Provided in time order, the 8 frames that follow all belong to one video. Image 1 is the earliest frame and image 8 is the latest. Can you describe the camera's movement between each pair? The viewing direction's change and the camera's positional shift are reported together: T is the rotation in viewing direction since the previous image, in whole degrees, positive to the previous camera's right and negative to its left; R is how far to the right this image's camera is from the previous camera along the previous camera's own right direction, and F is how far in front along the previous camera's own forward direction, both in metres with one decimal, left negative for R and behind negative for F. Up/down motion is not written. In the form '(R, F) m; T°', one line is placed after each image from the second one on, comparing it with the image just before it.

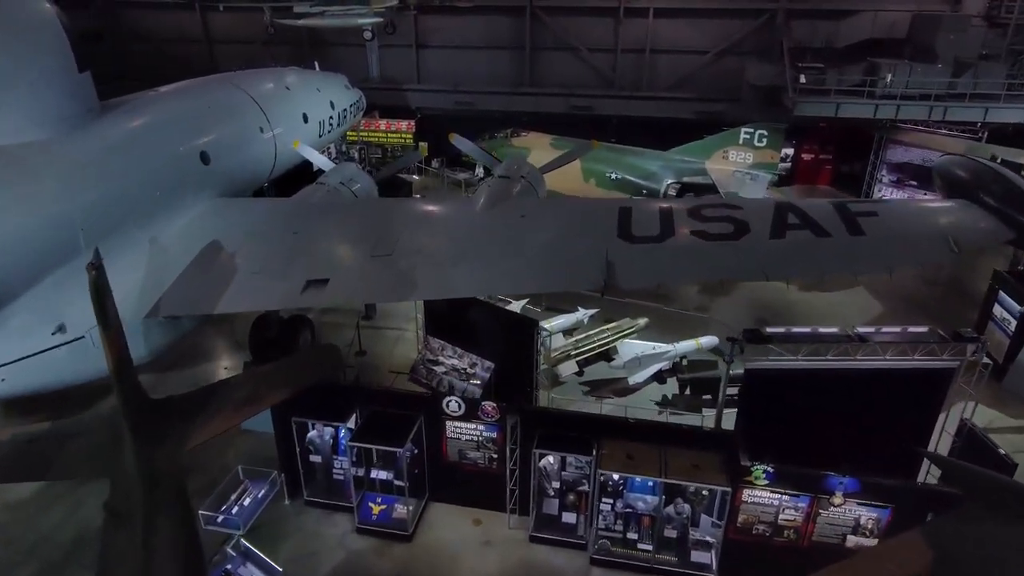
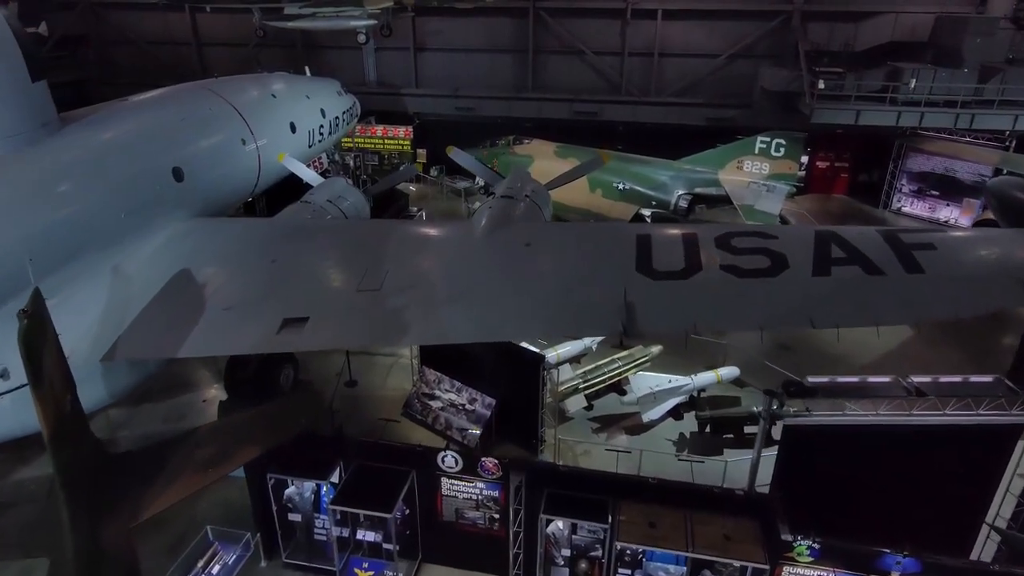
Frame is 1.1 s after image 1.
(0.0, +0.9) m; 0°
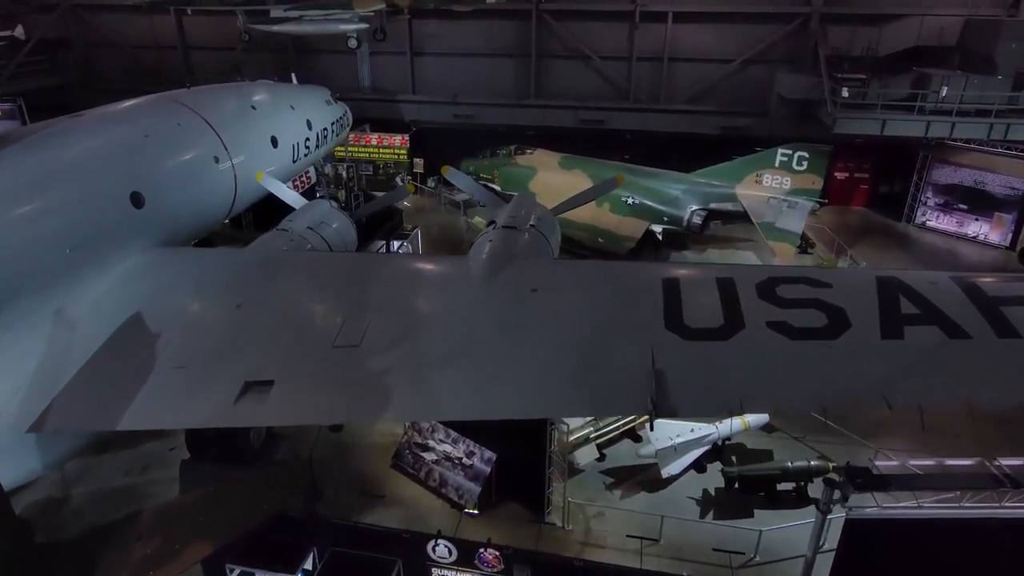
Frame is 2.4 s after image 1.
(0.0, +1.0) m; 0°
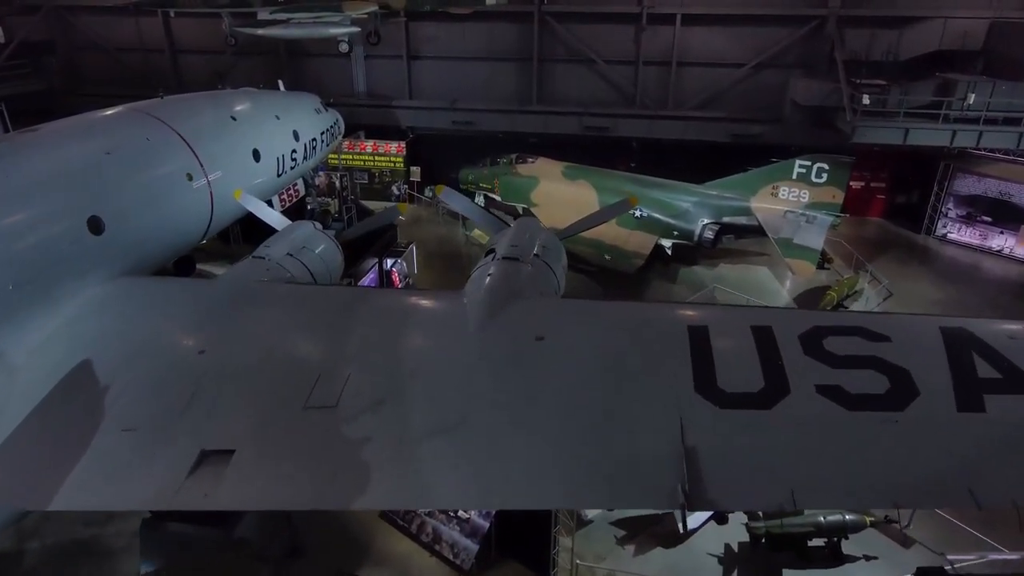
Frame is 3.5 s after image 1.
(0.0, +0.8) m; 0°
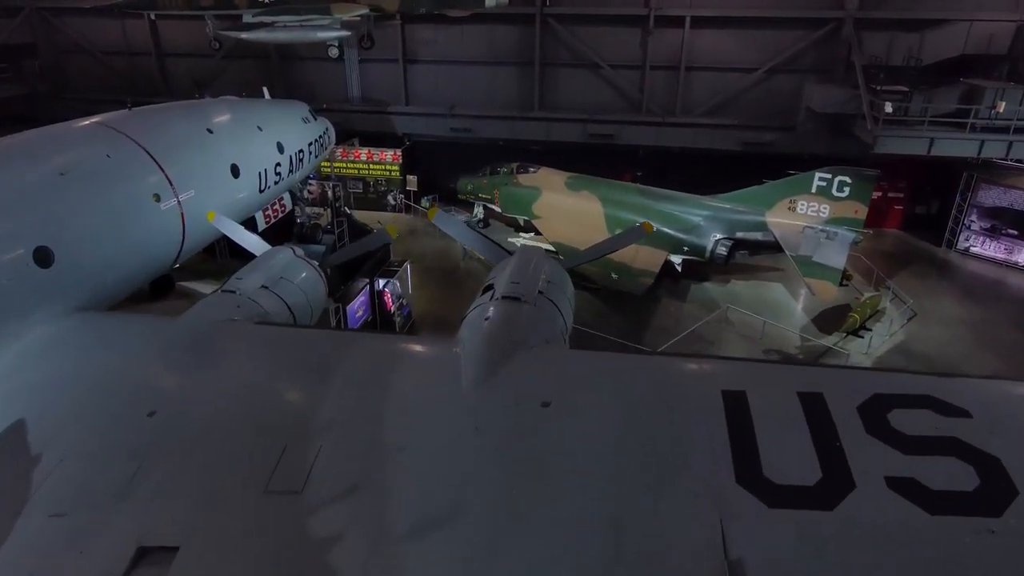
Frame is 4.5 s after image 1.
(0.0, +0.8) m; 0°
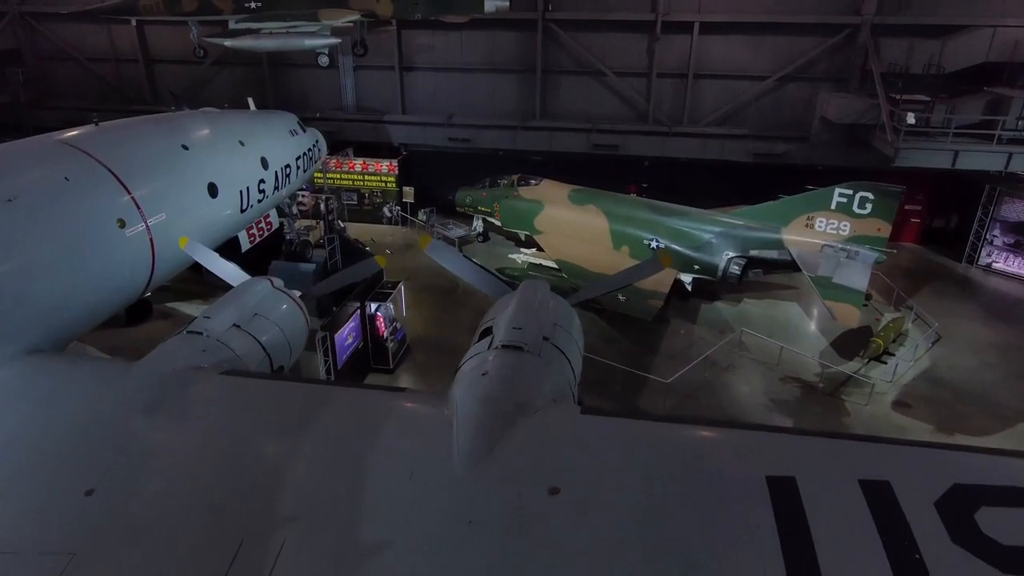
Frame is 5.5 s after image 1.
(0.0, +0.7) m; 0°
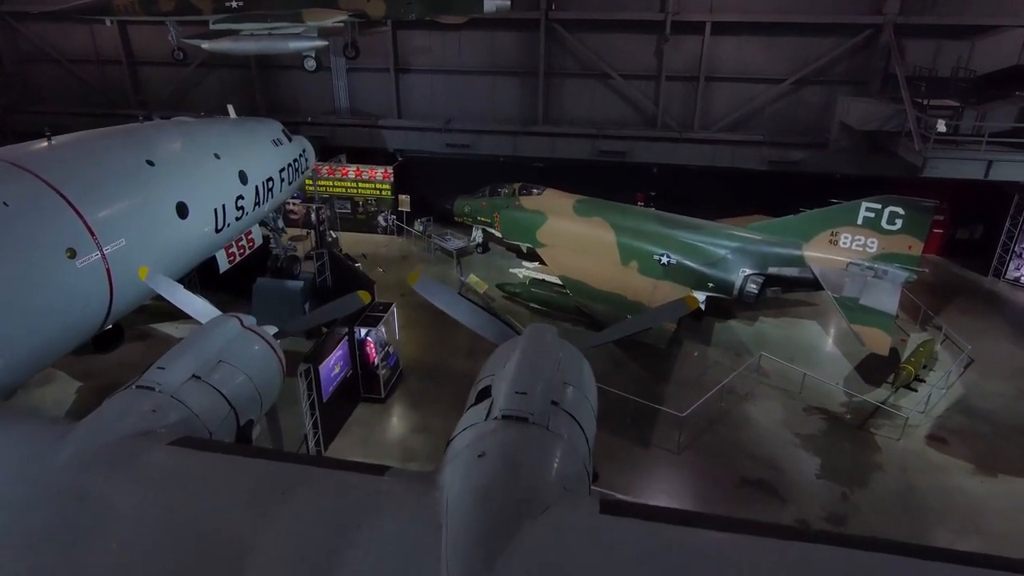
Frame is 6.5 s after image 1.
(0.0, +0.8) m; 0°
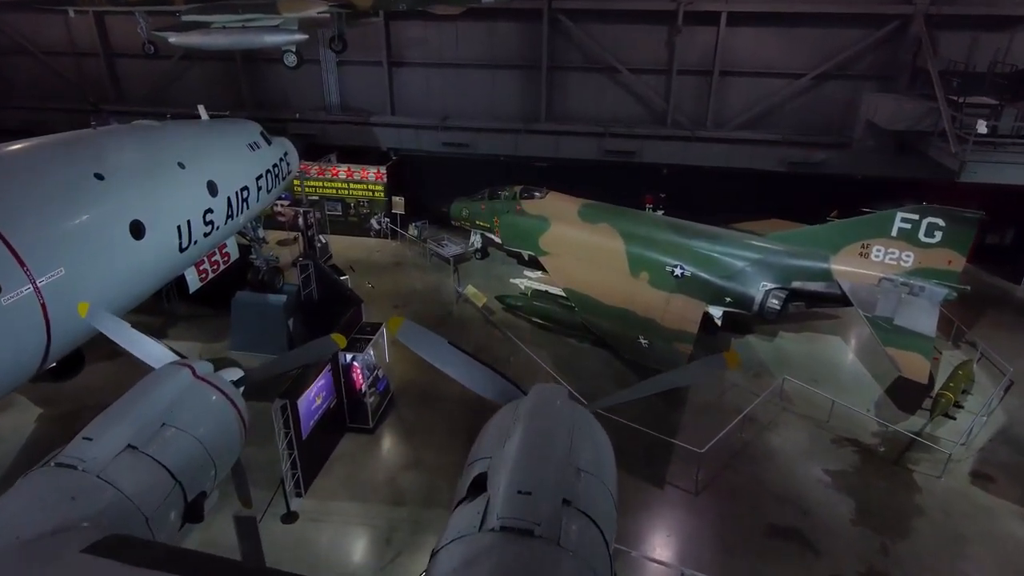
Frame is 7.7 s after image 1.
(0.0, +0.9) m; 0°
